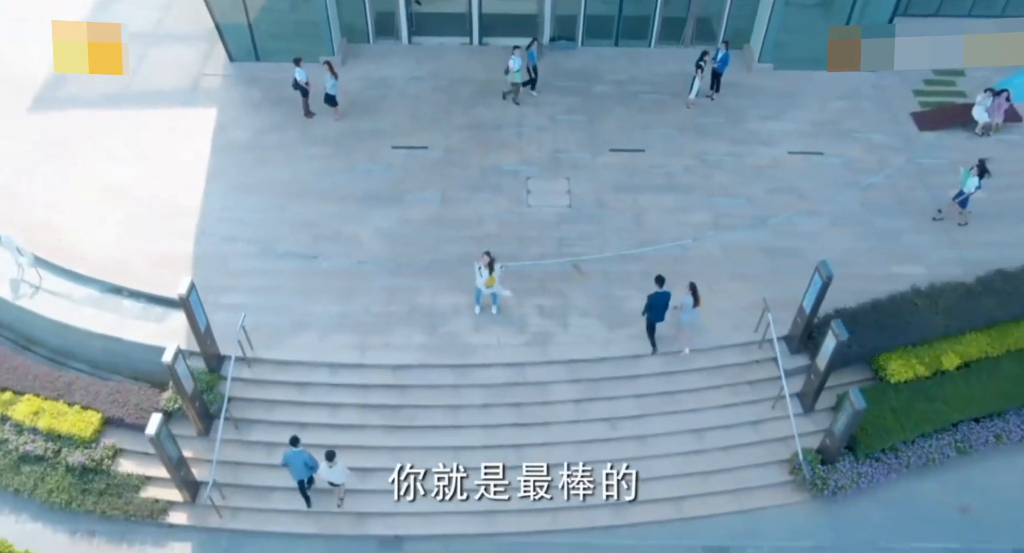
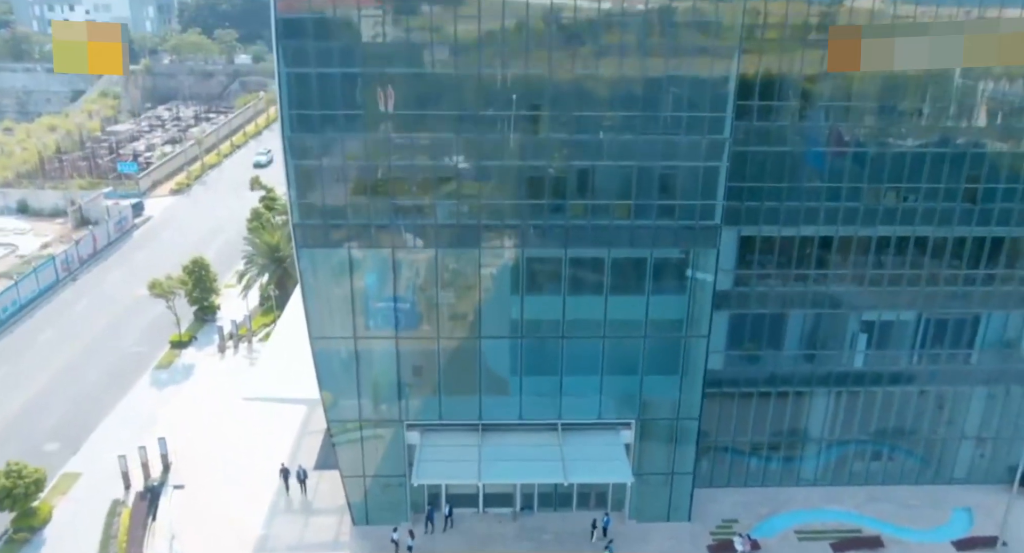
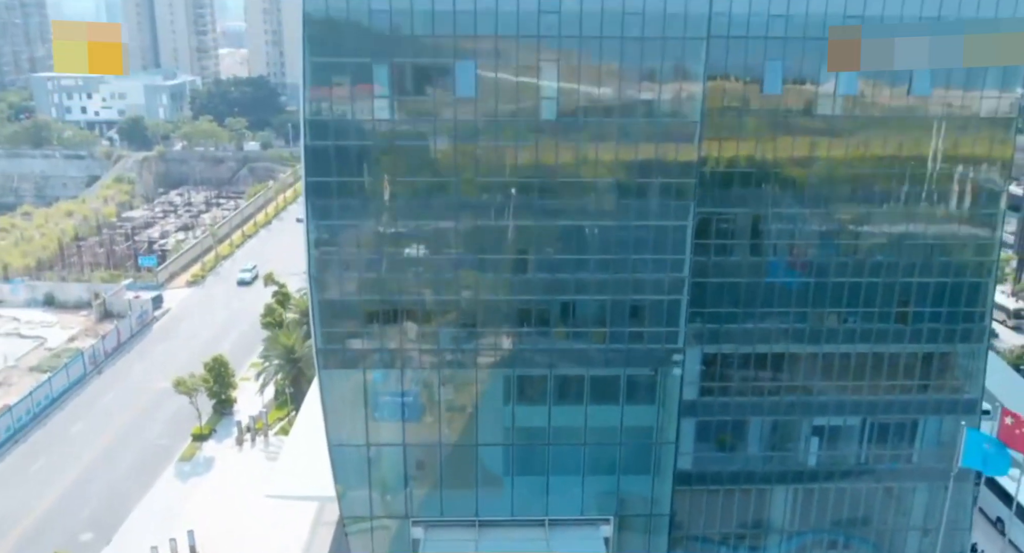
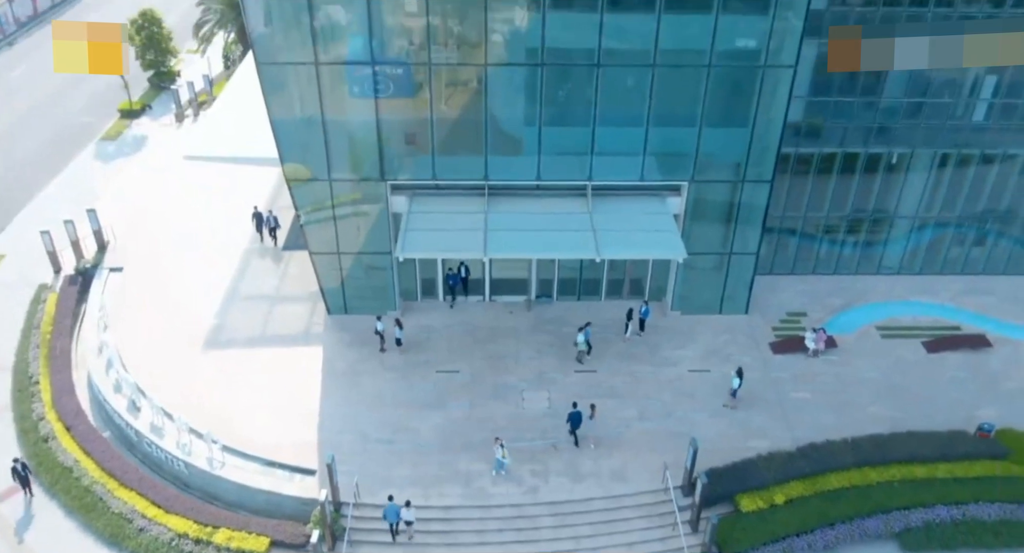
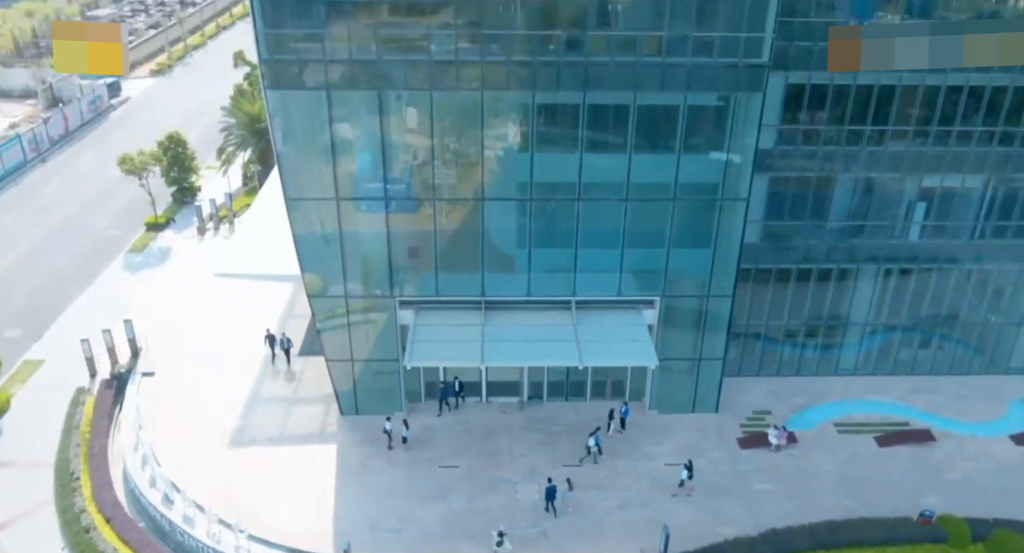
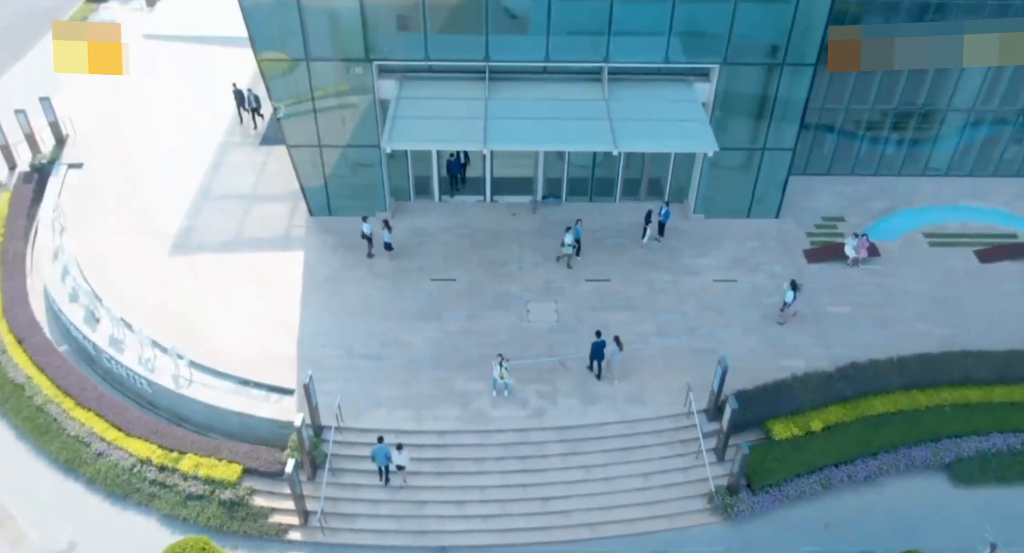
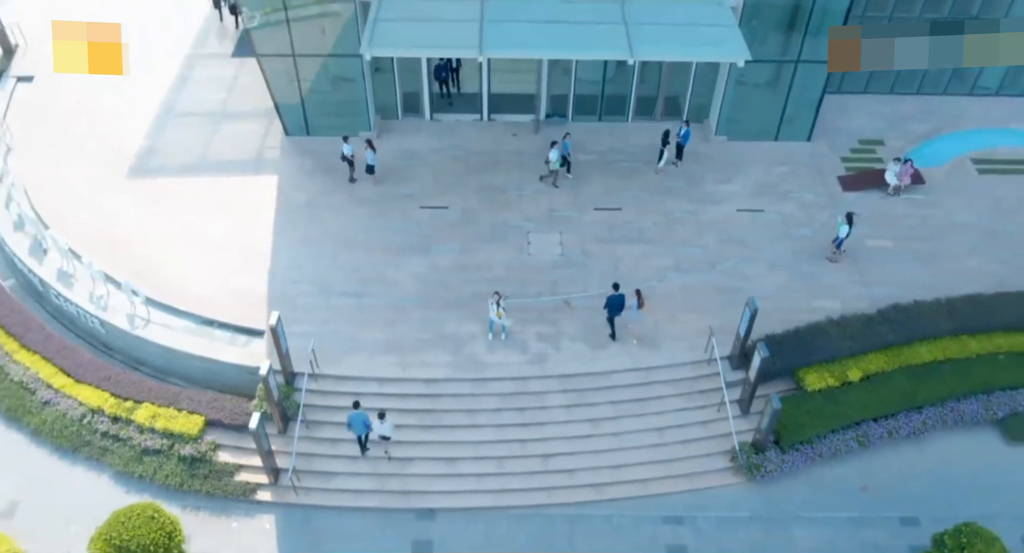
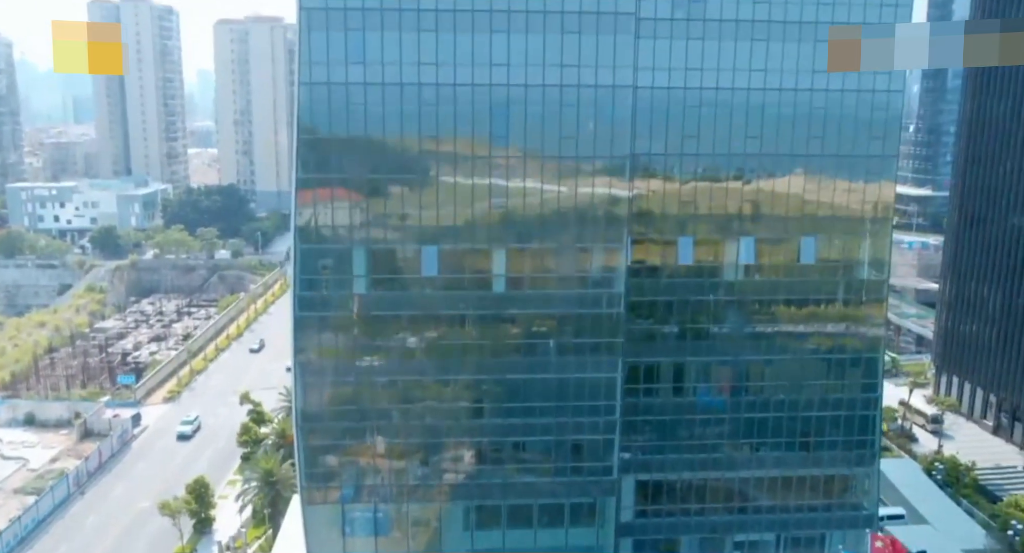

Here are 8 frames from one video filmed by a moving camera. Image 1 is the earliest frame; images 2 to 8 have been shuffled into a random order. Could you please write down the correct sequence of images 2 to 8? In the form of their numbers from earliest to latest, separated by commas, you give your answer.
7, 6, 4, 5, 2, 3, 8
